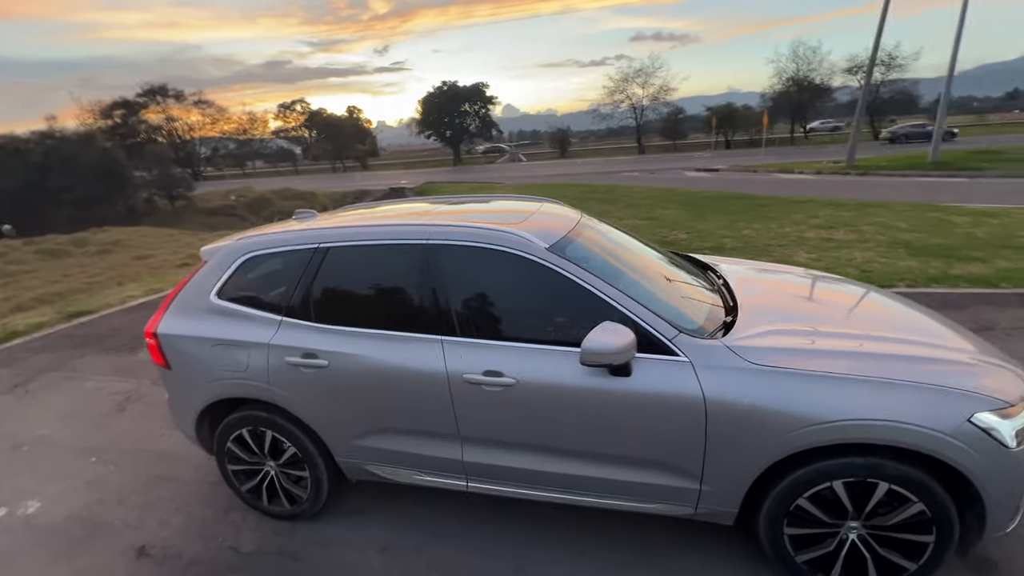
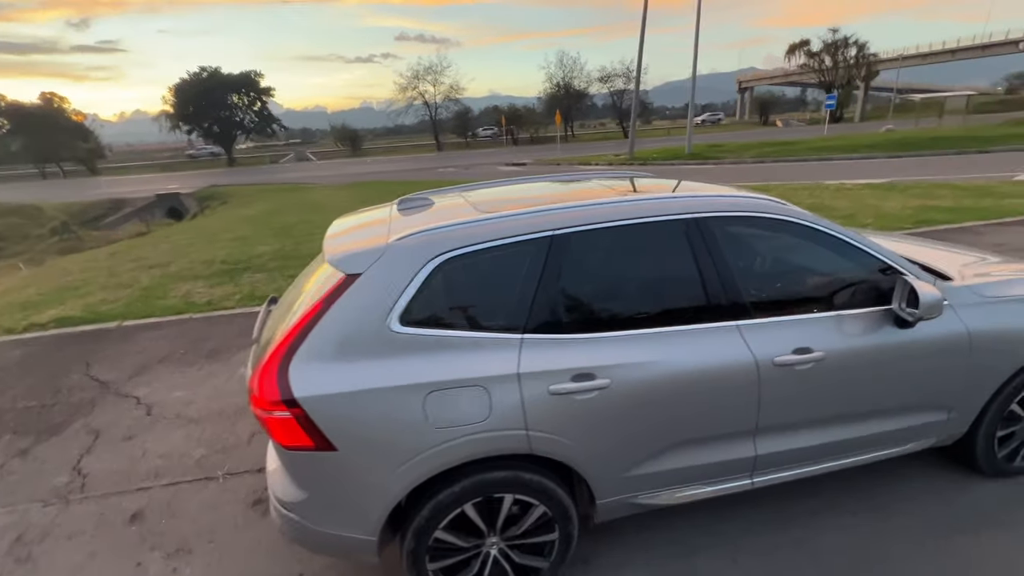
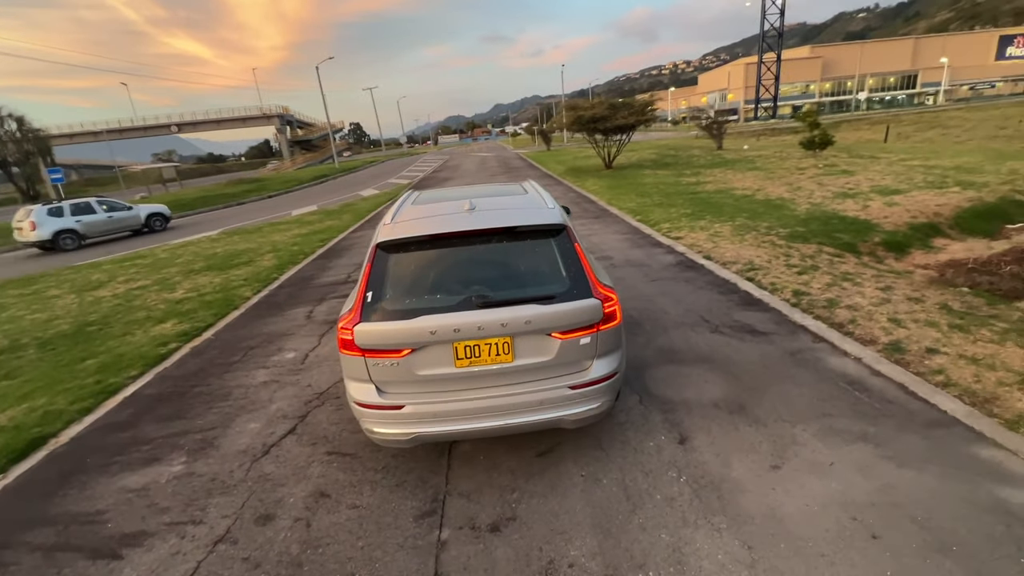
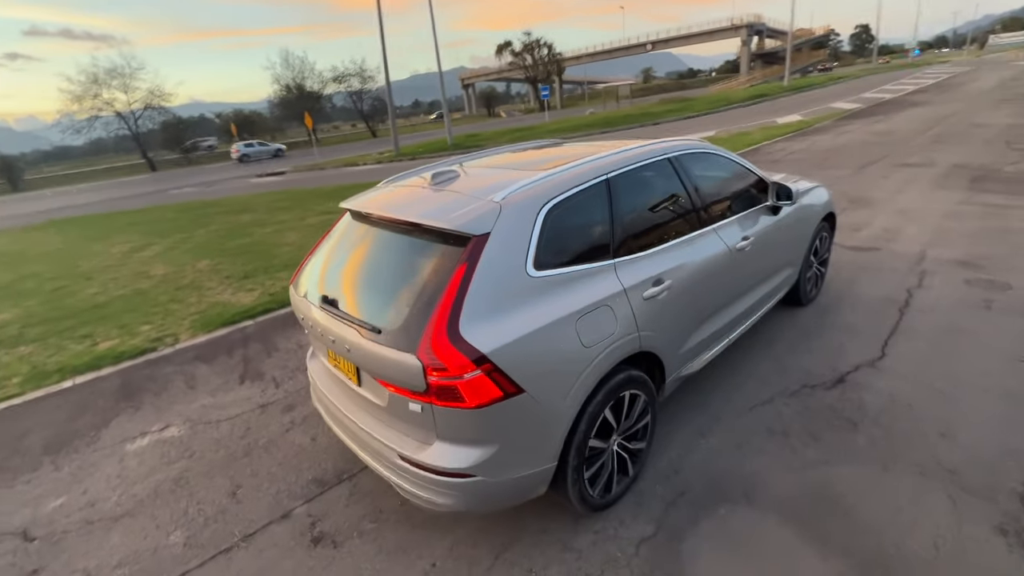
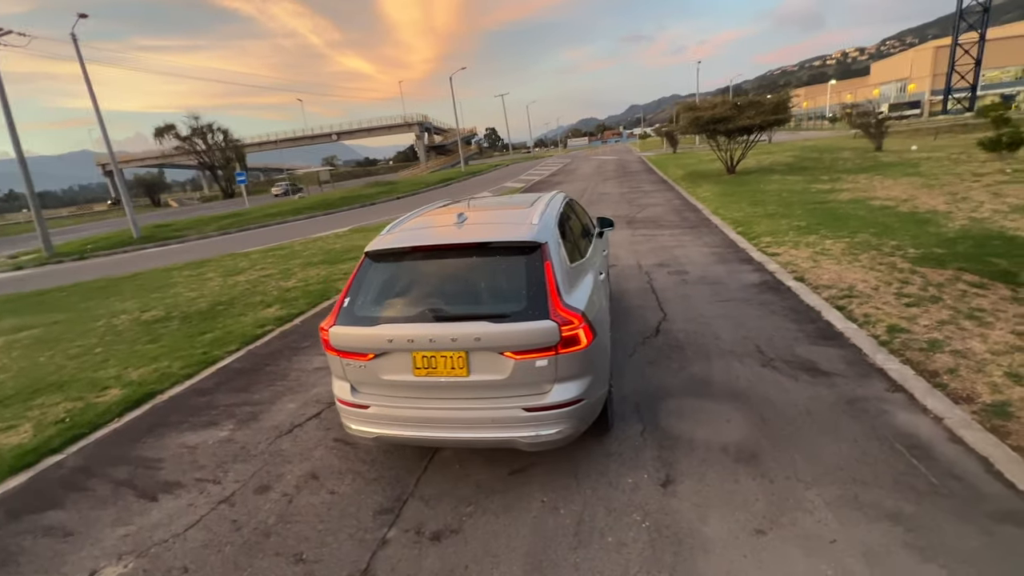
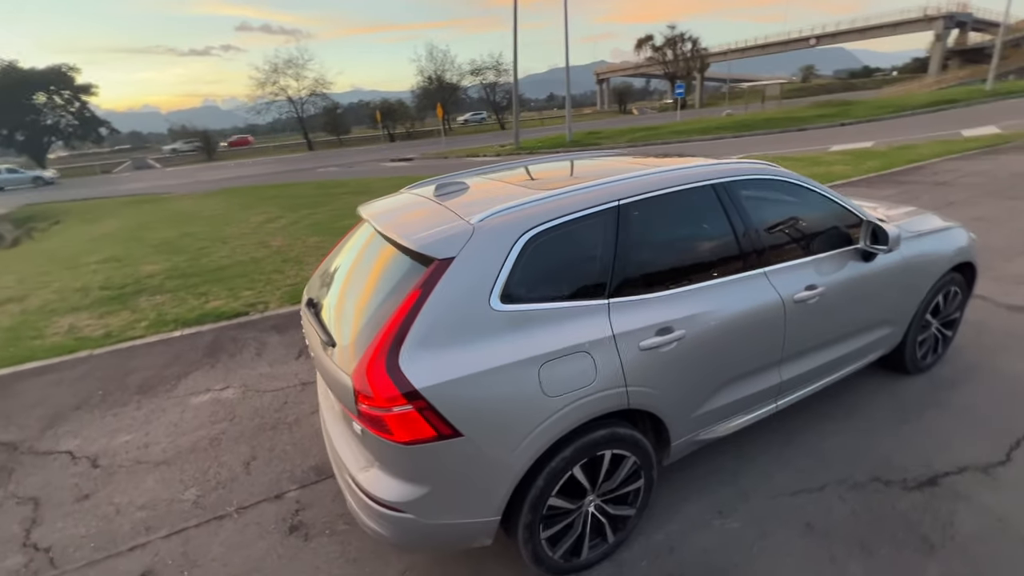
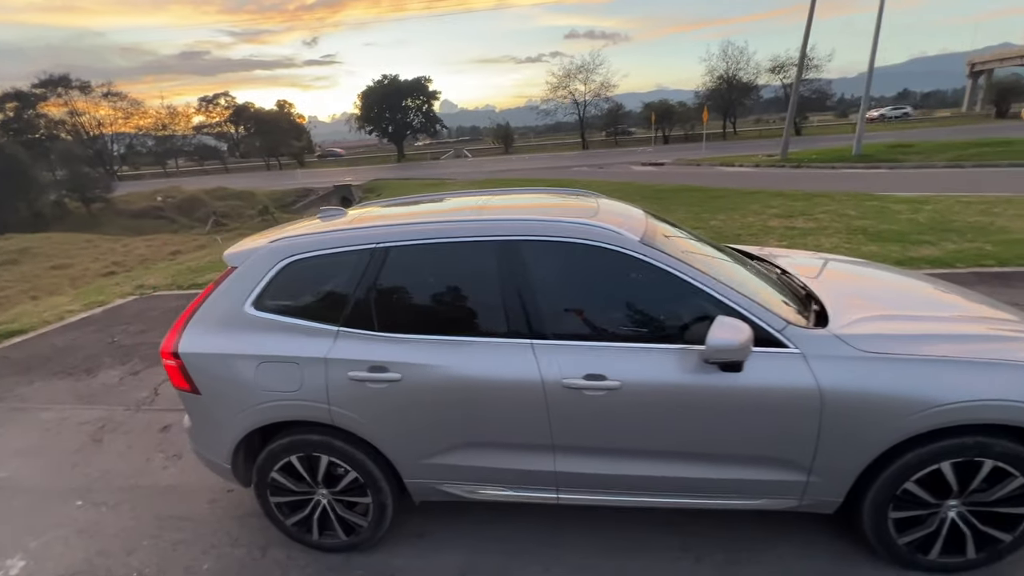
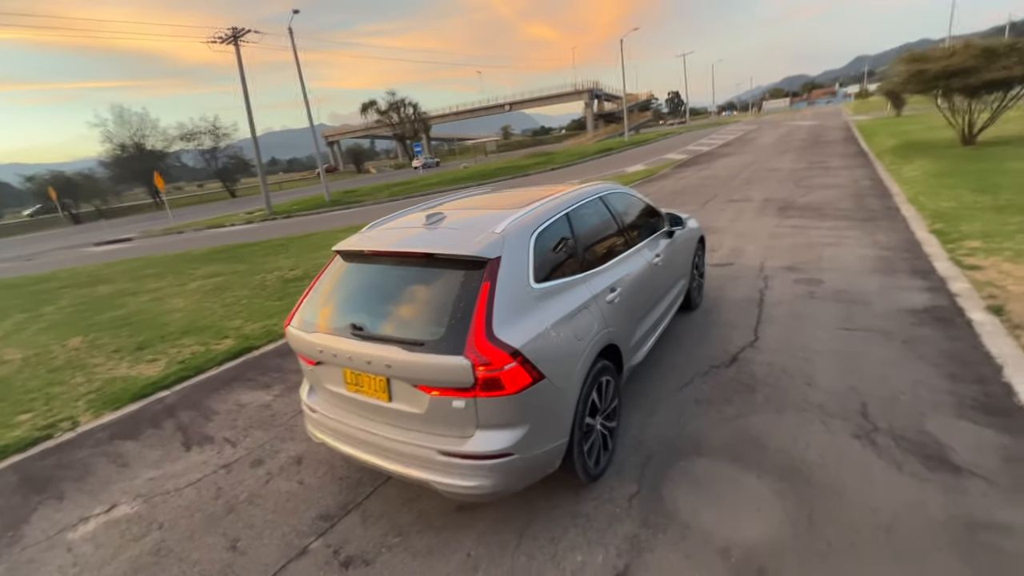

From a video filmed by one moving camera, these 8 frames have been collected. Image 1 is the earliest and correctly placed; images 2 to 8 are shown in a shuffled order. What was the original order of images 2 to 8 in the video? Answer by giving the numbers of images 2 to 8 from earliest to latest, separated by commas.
7, 2, 6, 4, 8, 5, 3
